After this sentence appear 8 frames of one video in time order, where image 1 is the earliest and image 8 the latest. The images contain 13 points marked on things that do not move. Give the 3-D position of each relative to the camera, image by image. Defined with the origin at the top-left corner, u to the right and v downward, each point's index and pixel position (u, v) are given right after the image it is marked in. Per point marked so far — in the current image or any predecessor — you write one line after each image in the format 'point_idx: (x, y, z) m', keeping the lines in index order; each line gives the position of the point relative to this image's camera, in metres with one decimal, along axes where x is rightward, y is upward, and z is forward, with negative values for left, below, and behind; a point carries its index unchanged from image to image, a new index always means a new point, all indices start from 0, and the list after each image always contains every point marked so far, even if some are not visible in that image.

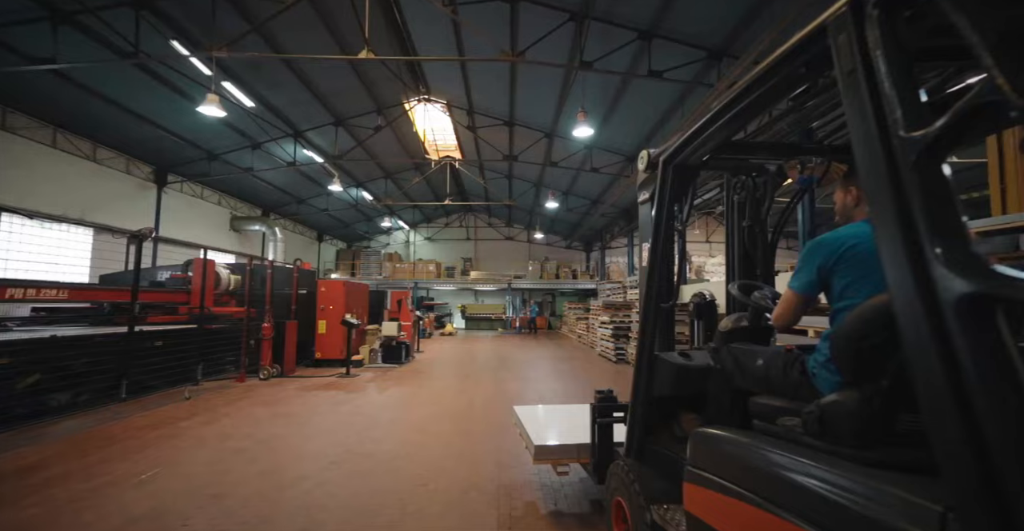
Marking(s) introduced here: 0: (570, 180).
0: (+2.1, +3.2, +14.7) m
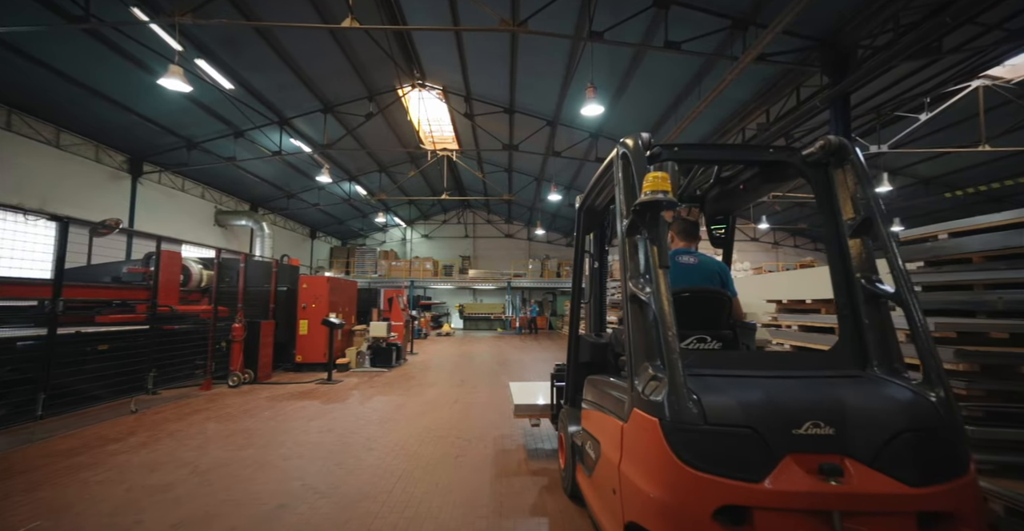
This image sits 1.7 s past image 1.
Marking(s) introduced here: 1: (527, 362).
0: (+2.1, +3.3, +14.0) m
1: (+0.3, -2.4, +9.9) m
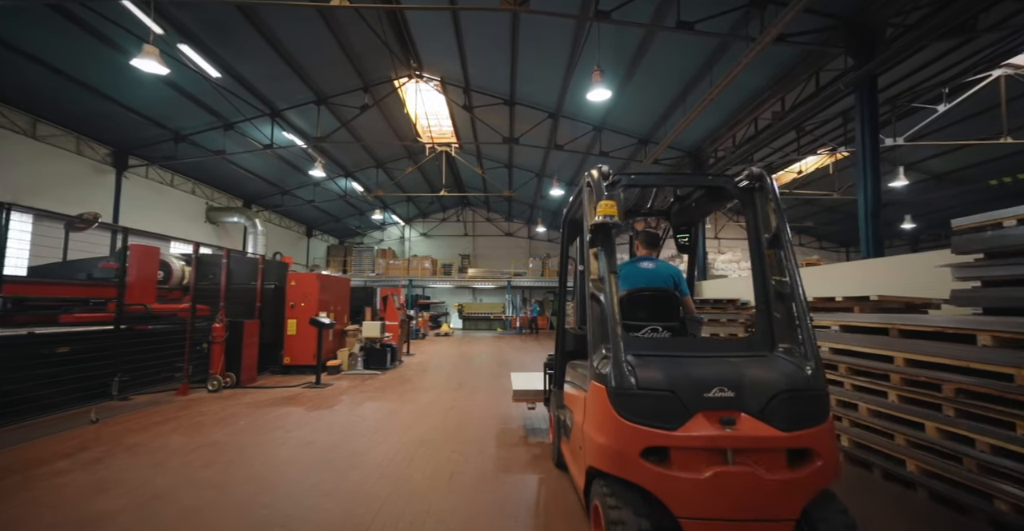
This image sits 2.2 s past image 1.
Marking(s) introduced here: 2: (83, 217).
0: (+2.1, +3.3, +13.6) m
1: (+0.3, -2.3, +9.5) m
2: (-7.2, +0.8, +6.7) m
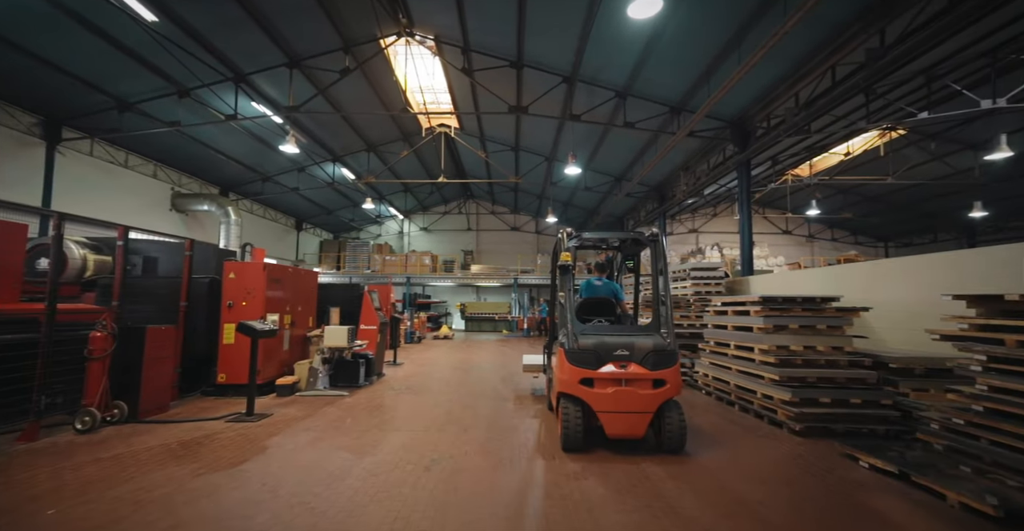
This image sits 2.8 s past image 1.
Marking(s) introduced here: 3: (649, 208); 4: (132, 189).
0: (+2.3, +3.5, +11.8) m
1: (+0.5, -2.1, +7.8) m
2: (-7.1, +1.0, +5.1) m
3: (+5.6, +2.4, +16.2) m
4: (-10.1, +2.0, +10.5) m
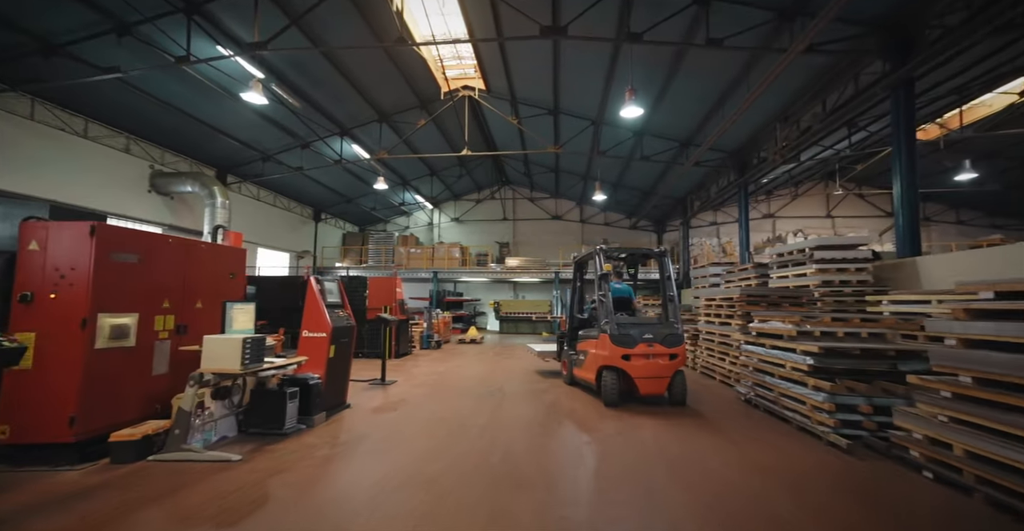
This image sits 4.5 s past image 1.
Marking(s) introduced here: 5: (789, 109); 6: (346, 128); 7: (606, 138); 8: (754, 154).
0: (+3.2, +3.8, +8.9) m
1: (+0.9, -1.8, +5.1) m
2: (-6.9, +1.2, +3.2) m
3: (+6.9, +2.8, +12.9) m
4: (-9.3, +2.2, +8.9) m
5: (+6.1, +3.4, +8.8) m
6: (-5.0, +4.1, +12.0) m
7: (+2.9, +3.8, +12.1) m
8: (+6.7, +3.1, +11.1) m
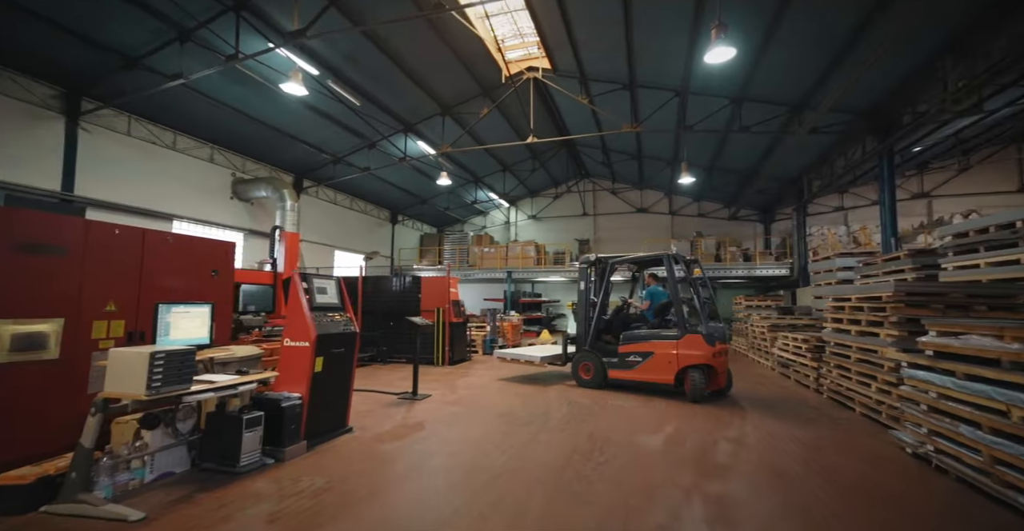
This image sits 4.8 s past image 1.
0: (+4.2, +4.0, +6.9) m
1: (+1.3, -1.7, +3.7) m
2: (-6.8, +1.2, +3.5) m
3: (+8.7, +3.0, +10.0) m
4: (-7.9, +2.2, +9.6) m
5: (+7.0, +3.6, +6.1) m
6: (-3.0, +4.1, +11.7) m
7: (+4.7, +4.0, +10.1) m
8: (+8.2, +3.3, +8.3) m
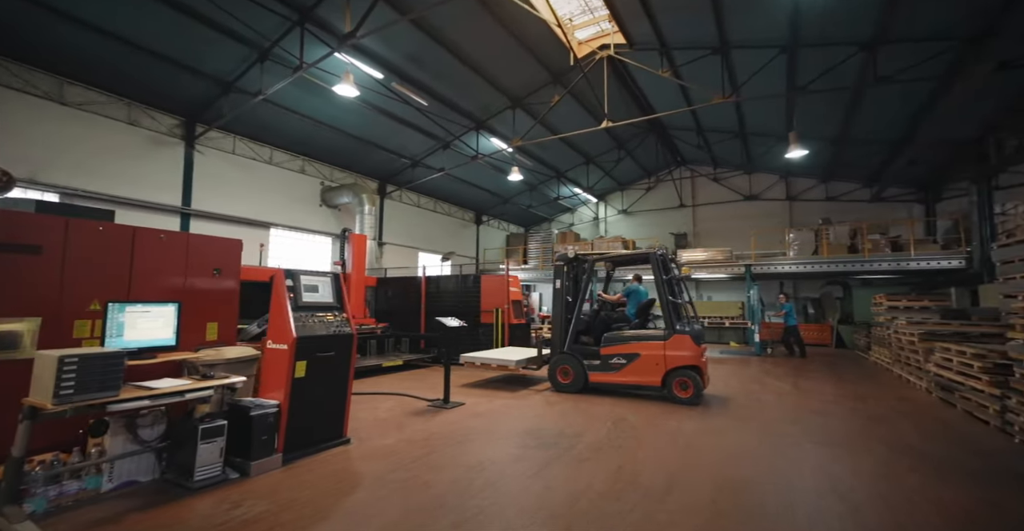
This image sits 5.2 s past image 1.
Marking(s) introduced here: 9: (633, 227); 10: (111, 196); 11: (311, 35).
0: (+4.9, +4.1, +5.0) m
1: (+1.3, -1.6, +2.6) m
2: (-6.6, +1.1, +4.4) m
3: (+10.0, +3.2, +7.0) m
4: (-6.3, +2.1, +10.6) m
5: (+7.4, +3.8, +3.6) m
6: (-1.0, +4.1, +11.5) m
7: (+6.1, +4.1, +8.0) m
8: (+9.0, +3.5, +5.4) m
9: (+5.5, +1.8, +18.8) m
10: (-8.0, +1.4, +7.9) m
11: (-3.8, +4.3, +7.4) m
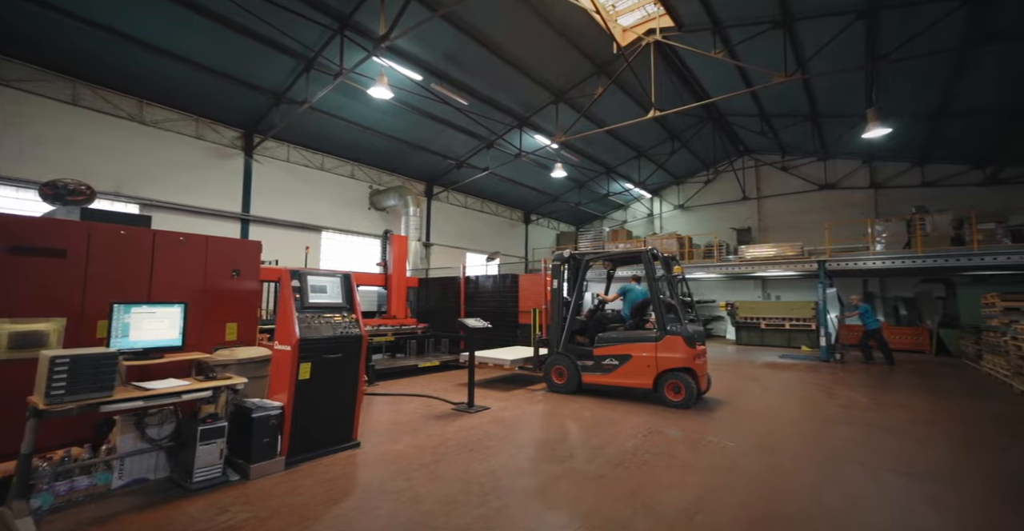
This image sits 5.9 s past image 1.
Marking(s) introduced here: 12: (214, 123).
0: (+5.1, +4.2, +4.1) m
1: (+1.3, -1.6, +2.1) m
2: (-6.3, +1.1, +5.0) m
3: (+10.4, +3.4, +5.3) m
4: (-5.1, +2.1, +11.1) m
5: (+7.4, +3.9, +2.3) m
6: (+0.1, +4.2, +11.3) m
7: (+6.7, +4.2, +6.9) m
8: (+9.3, +3.6, +3.9) m
9: (+7.6, +1.9, +17.7) m
10: (-7.2, +1.3, +8.7) m
11: (-3.1, +4.3, +7.6) m
12: (-6.8, +3.2, +9.1) m
